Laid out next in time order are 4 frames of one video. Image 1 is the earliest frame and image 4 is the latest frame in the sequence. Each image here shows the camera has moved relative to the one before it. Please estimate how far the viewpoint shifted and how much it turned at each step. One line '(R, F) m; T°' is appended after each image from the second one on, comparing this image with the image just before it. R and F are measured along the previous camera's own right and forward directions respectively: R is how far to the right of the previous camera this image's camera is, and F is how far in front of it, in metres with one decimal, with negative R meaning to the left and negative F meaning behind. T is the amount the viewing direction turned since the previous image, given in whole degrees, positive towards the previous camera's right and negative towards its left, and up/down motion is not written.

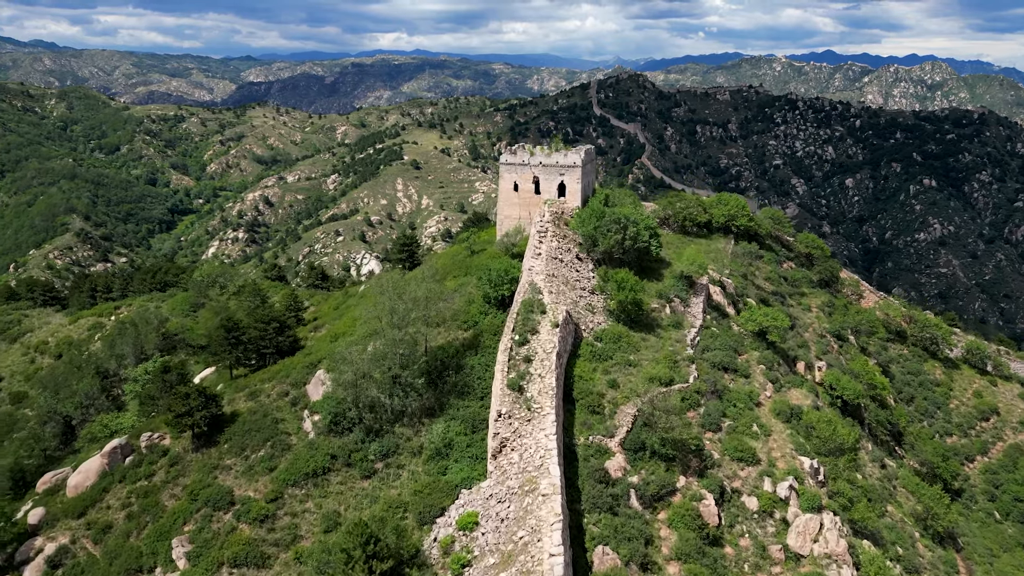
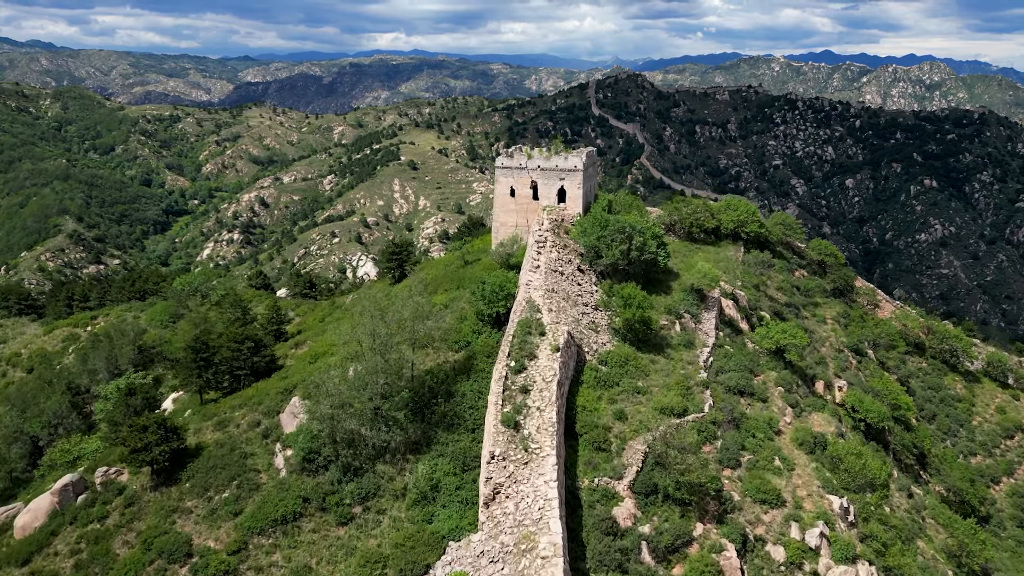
(+0.1, +2.2) m; 0°
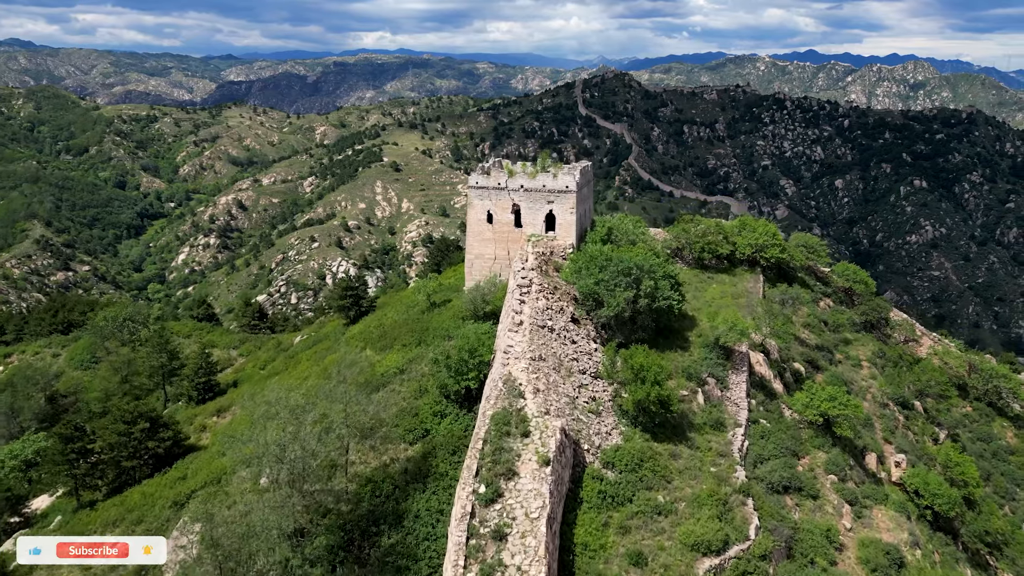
(+0.3, +5.7) m; +1°
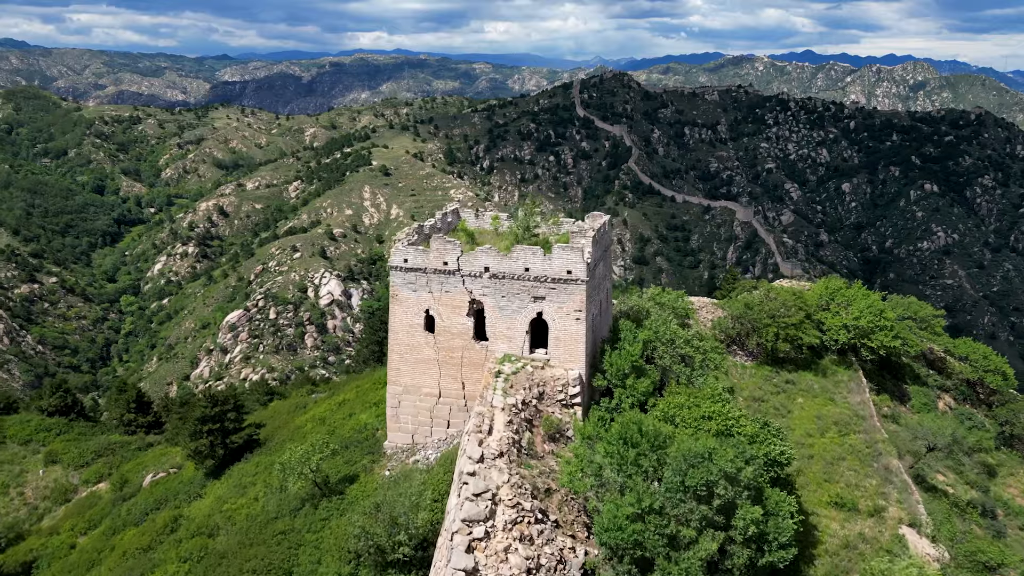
(+0.7, +11.1) m; 0°
